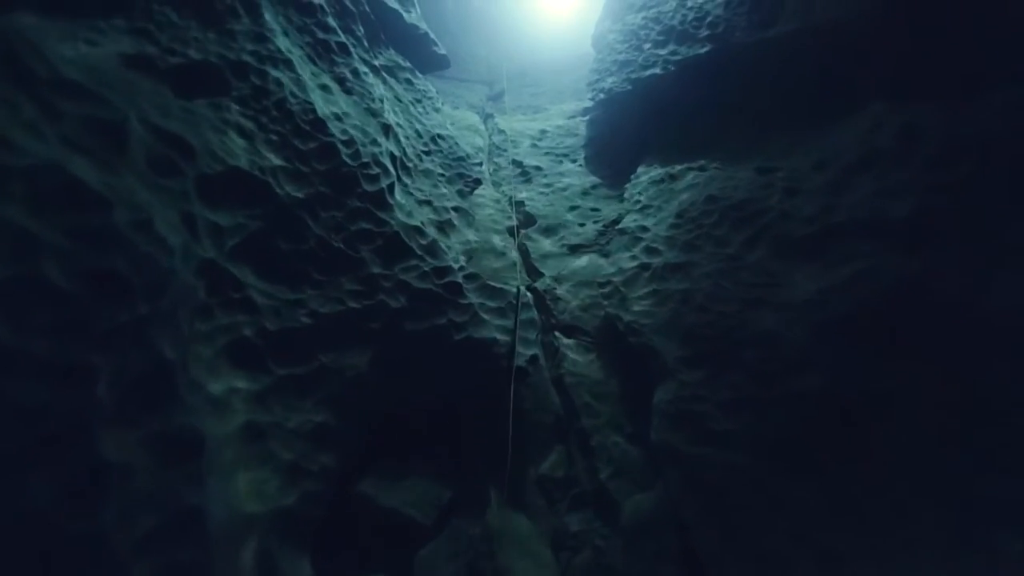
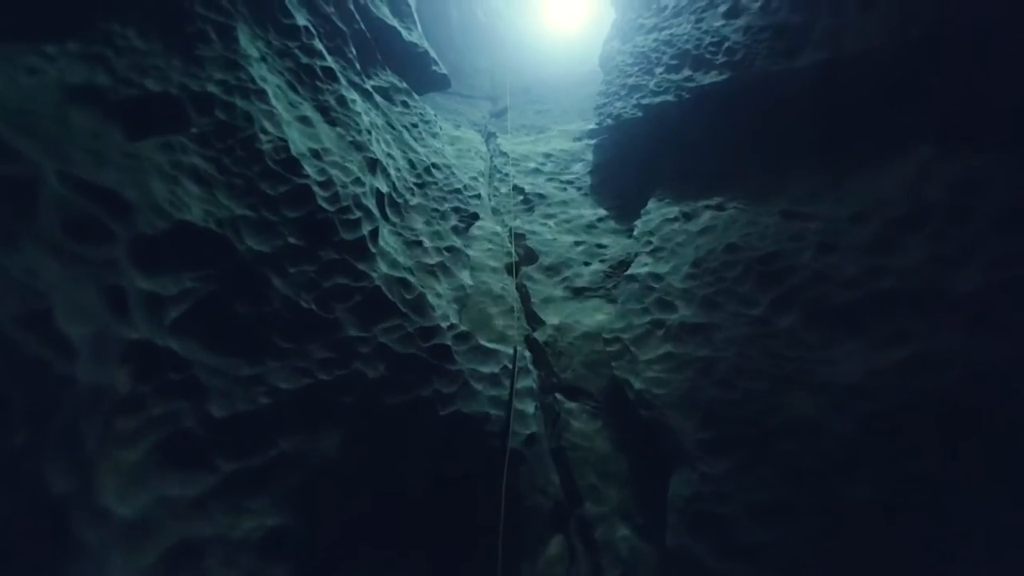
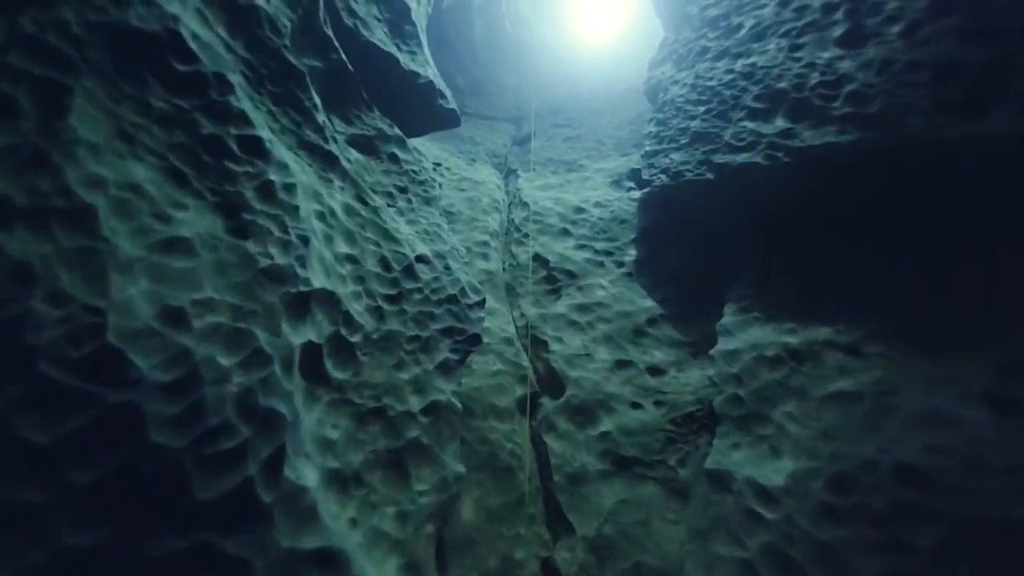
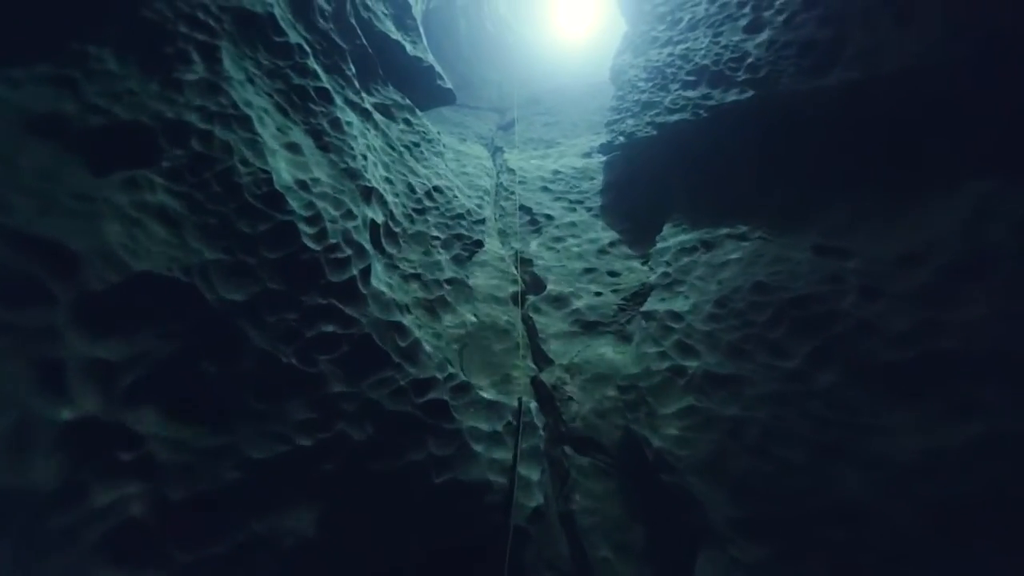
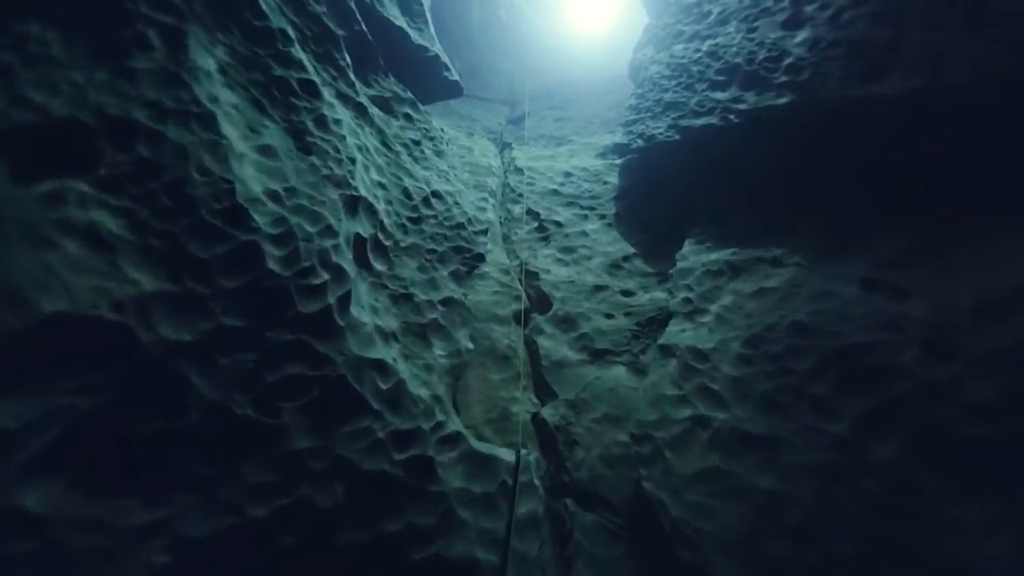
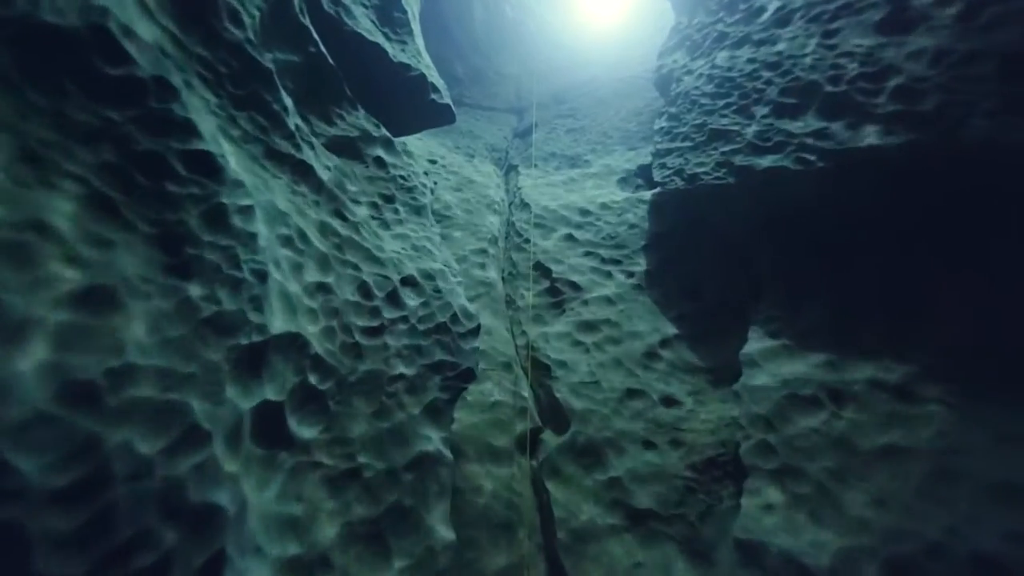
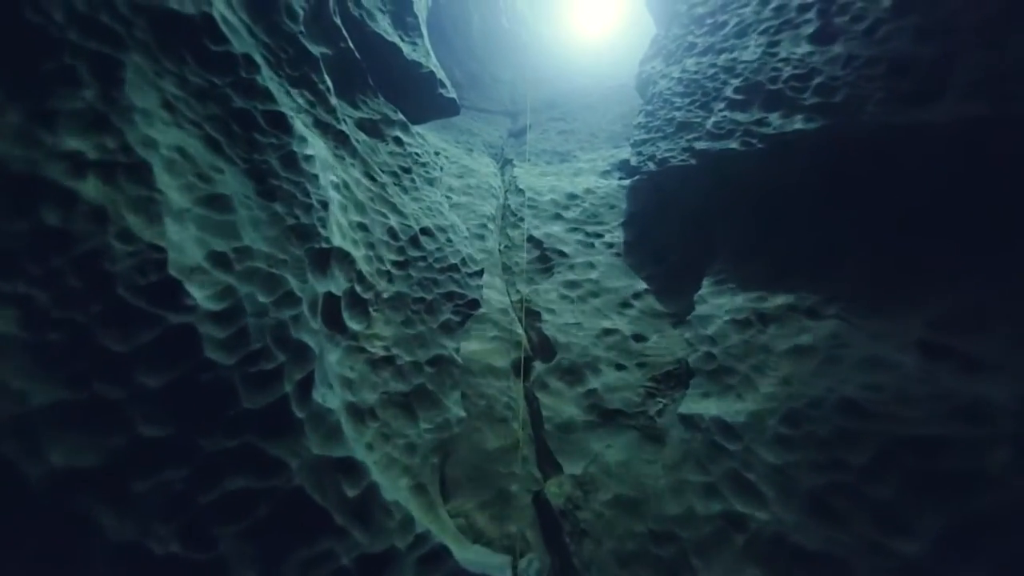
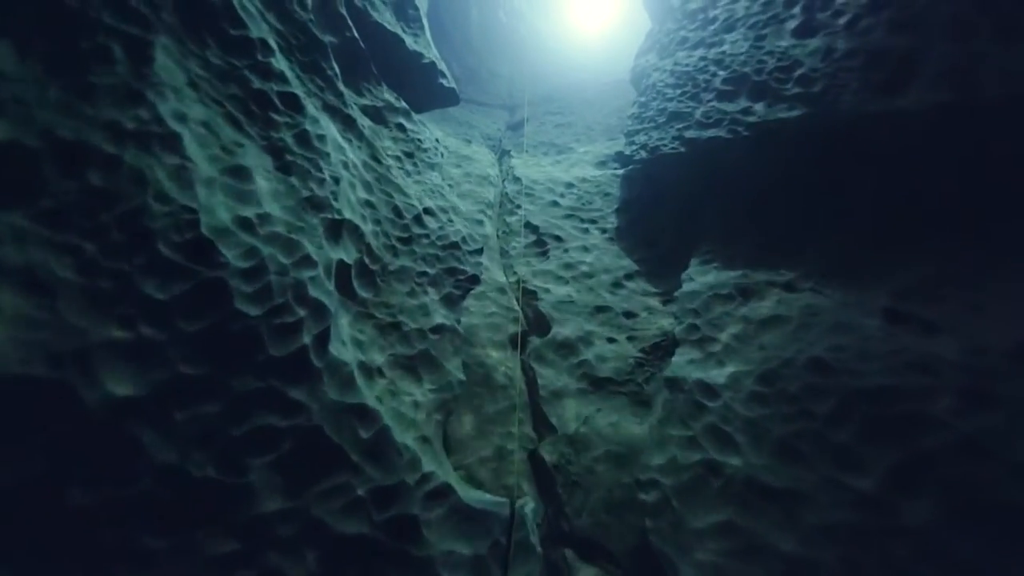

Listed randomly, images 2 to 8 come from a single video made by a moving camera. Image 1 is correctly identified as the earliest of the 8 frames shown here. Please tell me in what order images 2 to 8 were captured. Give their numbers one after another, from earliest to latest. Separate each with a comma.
2, 4, 5, 8, 7, 3, 6
